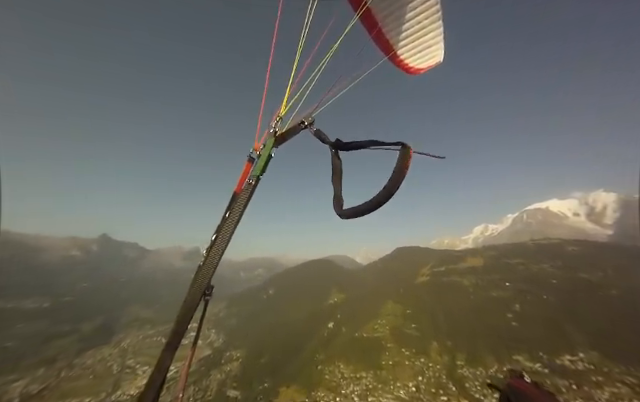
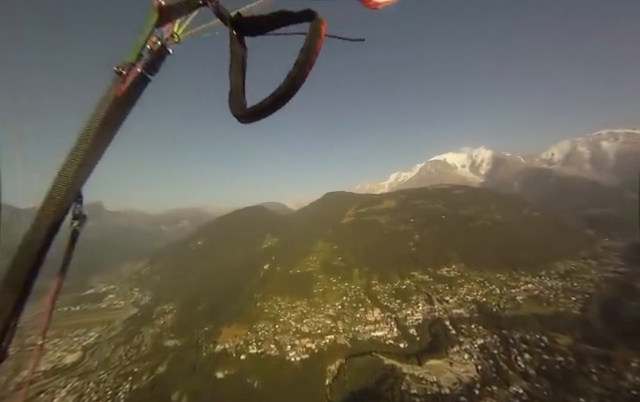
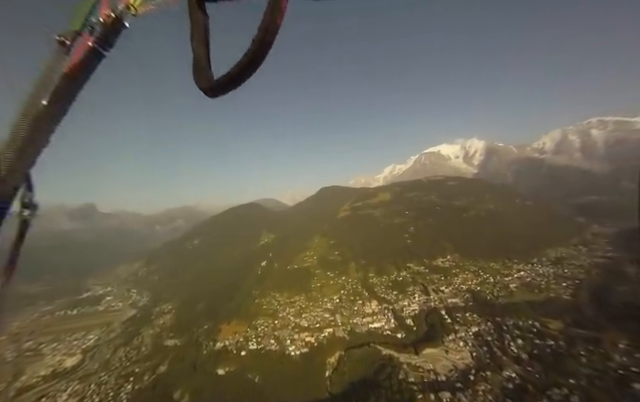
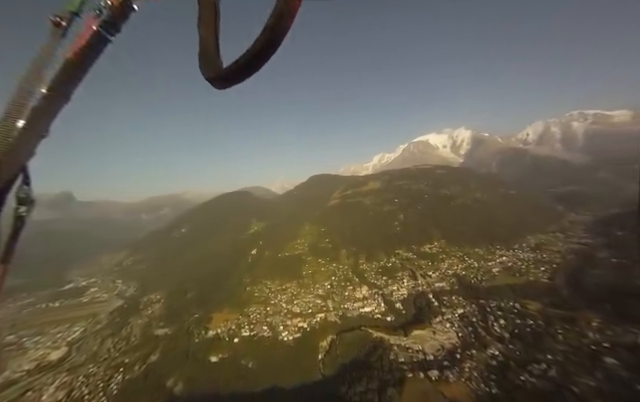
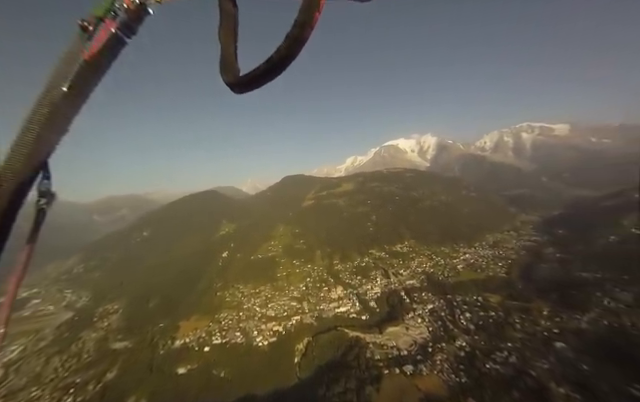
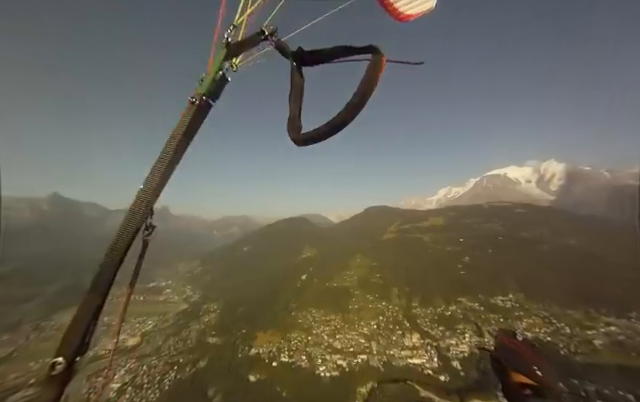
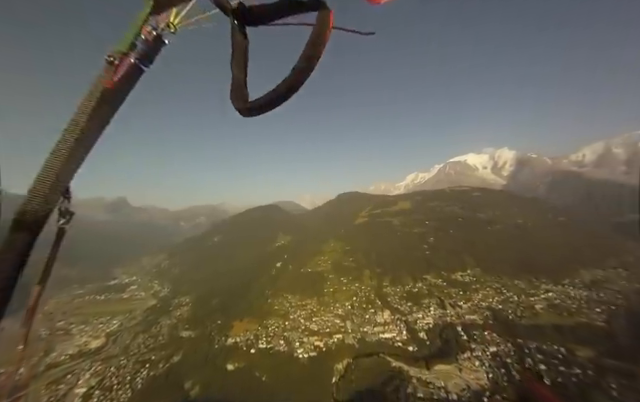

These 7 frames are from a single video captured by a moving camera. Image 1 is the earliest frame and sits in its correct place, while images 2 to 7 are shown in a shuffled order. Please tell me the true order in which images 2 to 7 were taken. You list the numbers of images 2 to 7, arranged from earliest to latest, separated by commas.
6, 7, 3, 2, 4, 5
